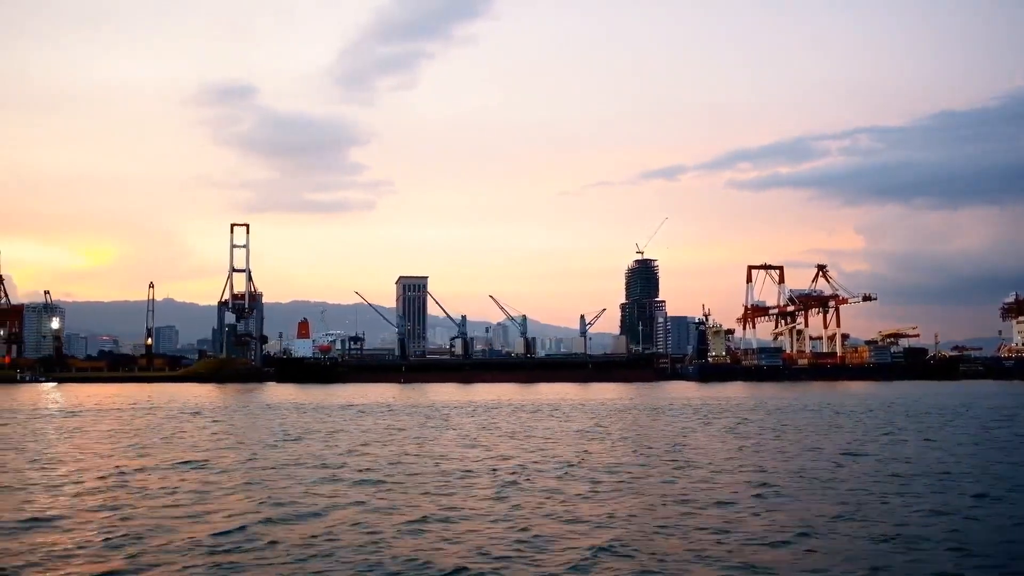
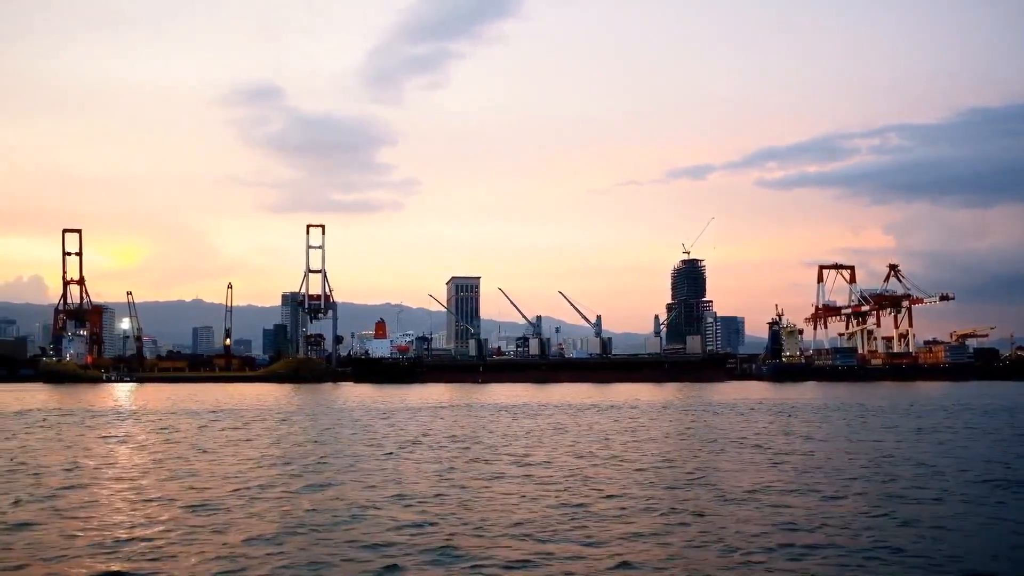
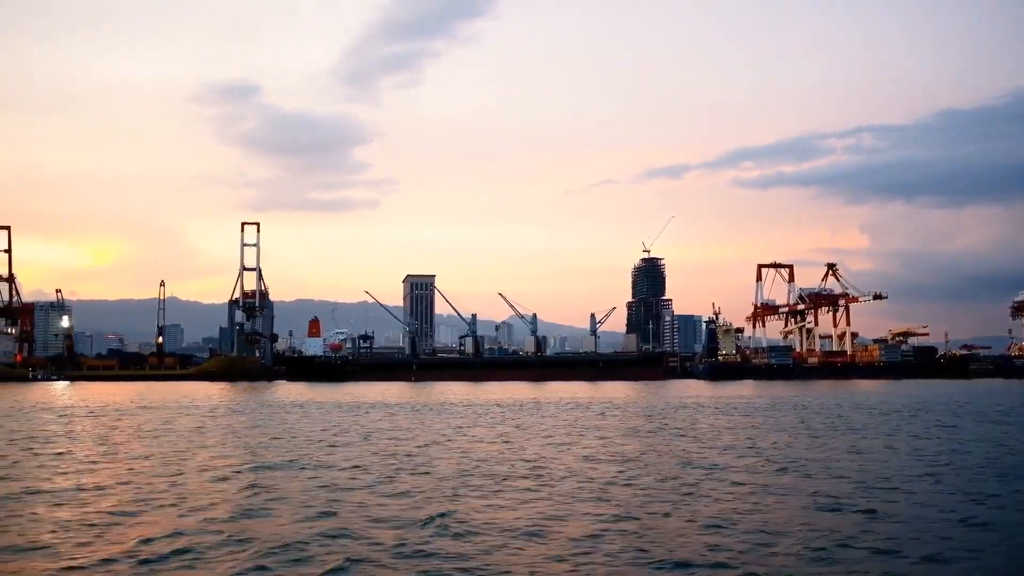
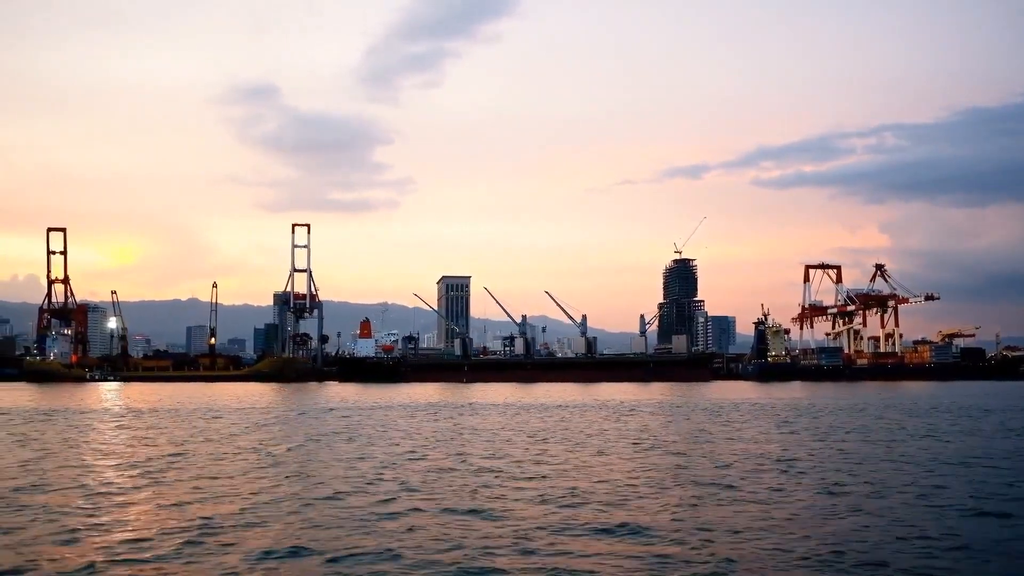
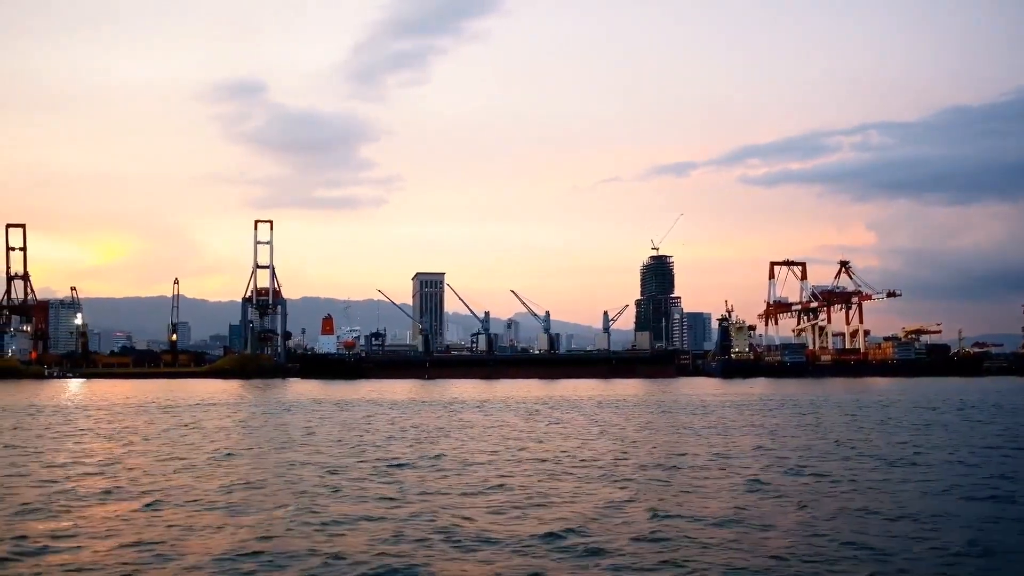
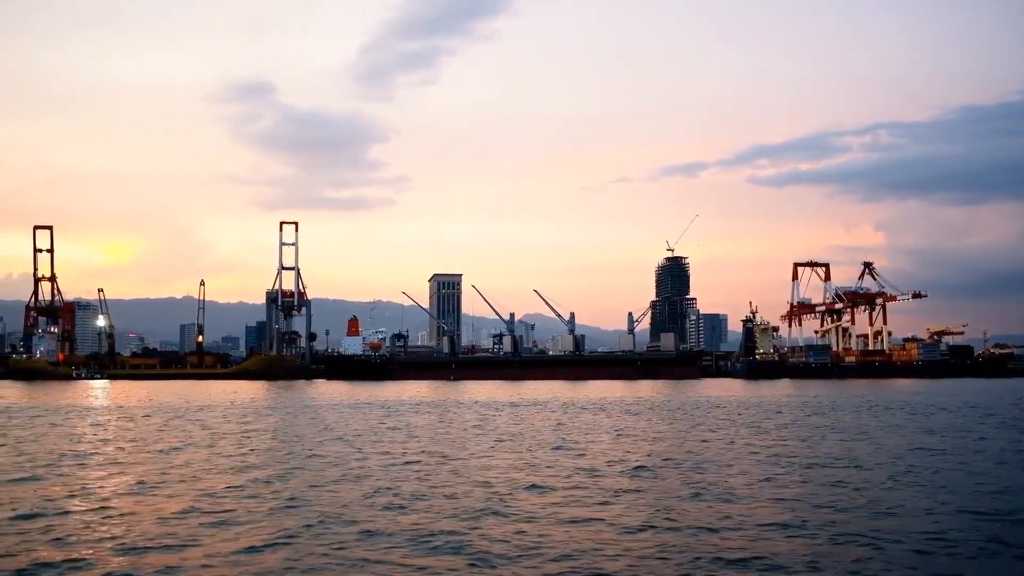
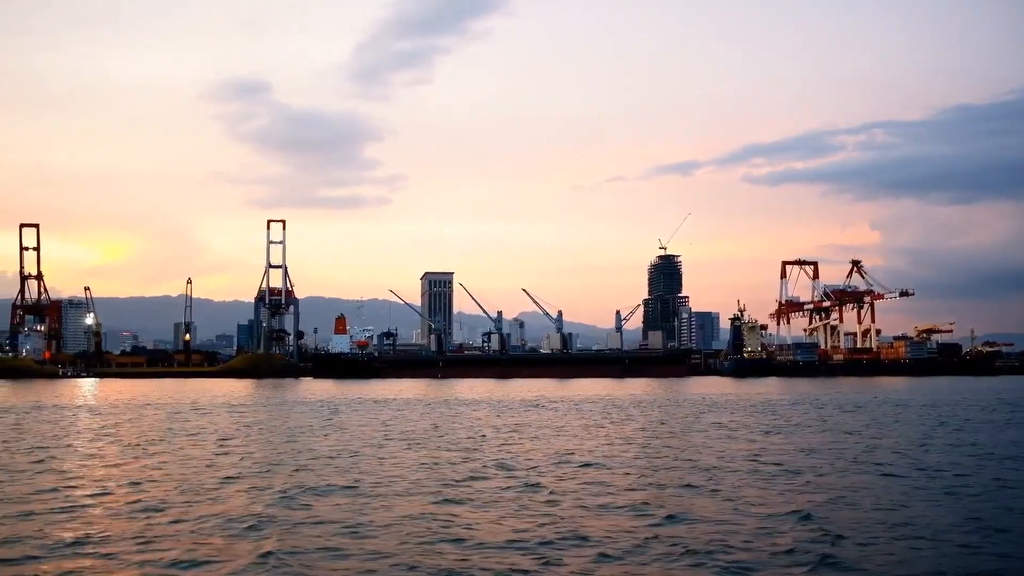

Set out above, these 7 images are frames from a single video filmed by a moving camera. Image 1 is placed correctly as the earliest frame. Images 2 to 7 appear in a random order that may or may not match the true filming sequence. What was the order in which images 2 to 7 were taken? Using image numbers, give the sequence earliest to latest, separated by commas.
3, 5, 7, 6, 4, 2
